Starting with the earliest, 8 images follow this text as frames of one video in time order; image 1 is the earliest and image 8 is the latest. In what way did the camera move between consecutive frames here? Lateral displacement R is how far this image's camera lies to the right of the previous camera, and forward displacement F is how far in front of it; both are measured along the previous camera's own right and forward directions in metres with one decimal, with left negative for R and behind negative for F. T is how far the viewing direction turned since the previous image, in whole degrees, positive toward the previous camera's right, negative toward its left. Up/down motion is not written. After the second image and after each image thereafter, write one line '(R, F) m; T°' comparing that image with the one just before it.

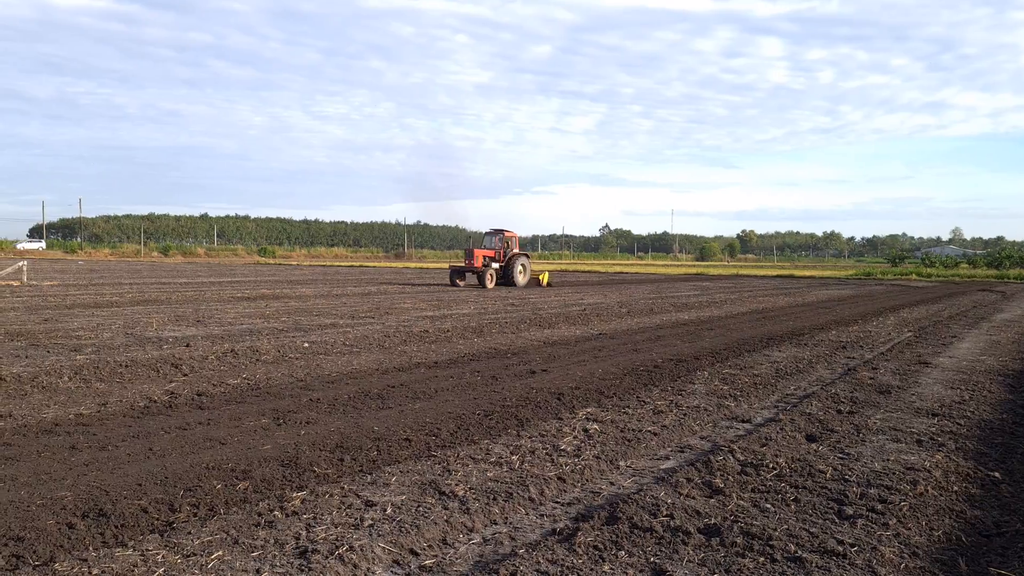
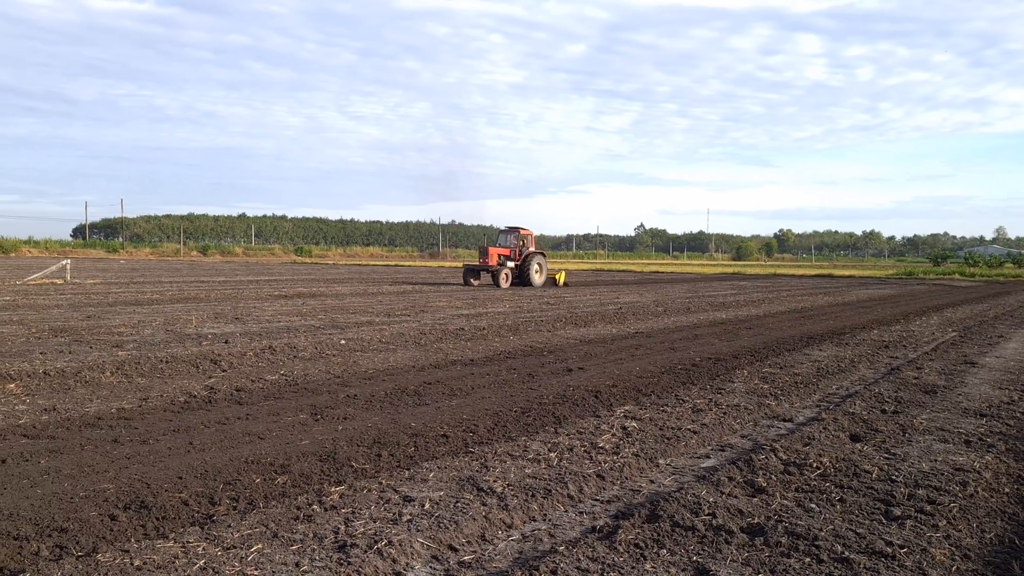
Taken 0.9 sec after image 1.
(0.0, 0.0) m; -2°
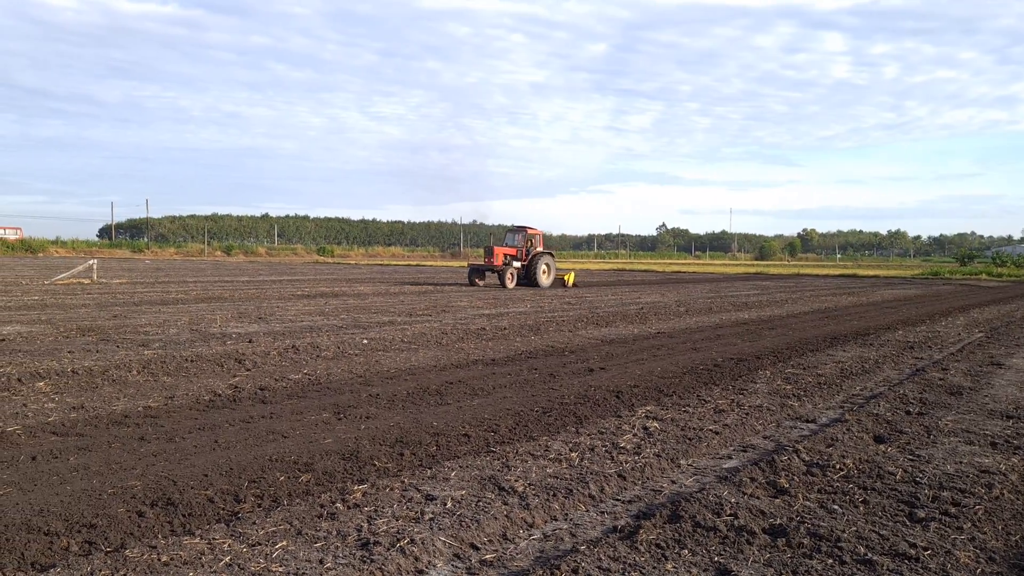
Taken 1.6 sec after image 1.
(0.0, 0.0) m; -1°
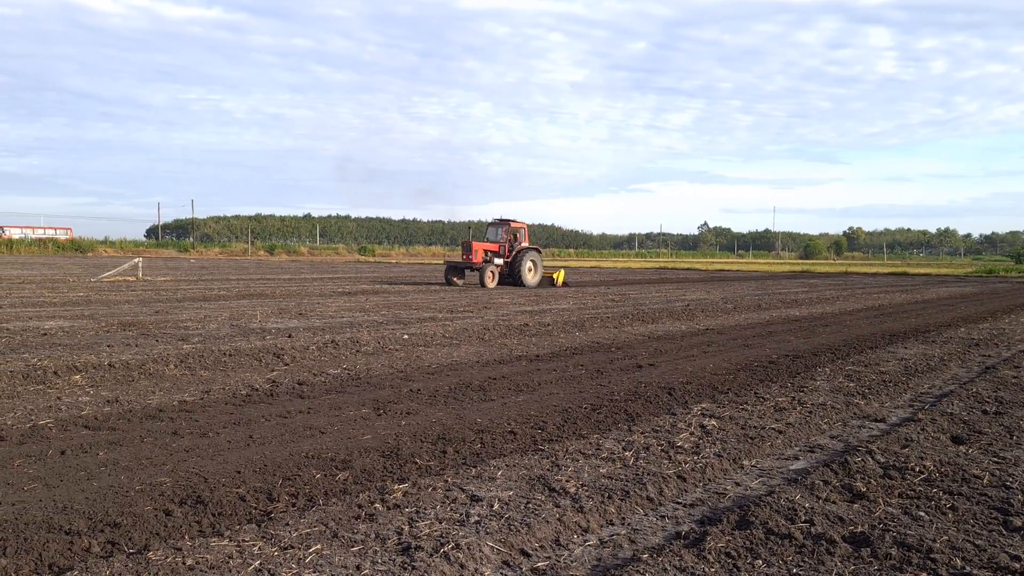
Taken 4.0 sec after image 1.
(-0.1, +0.4) m; -3°
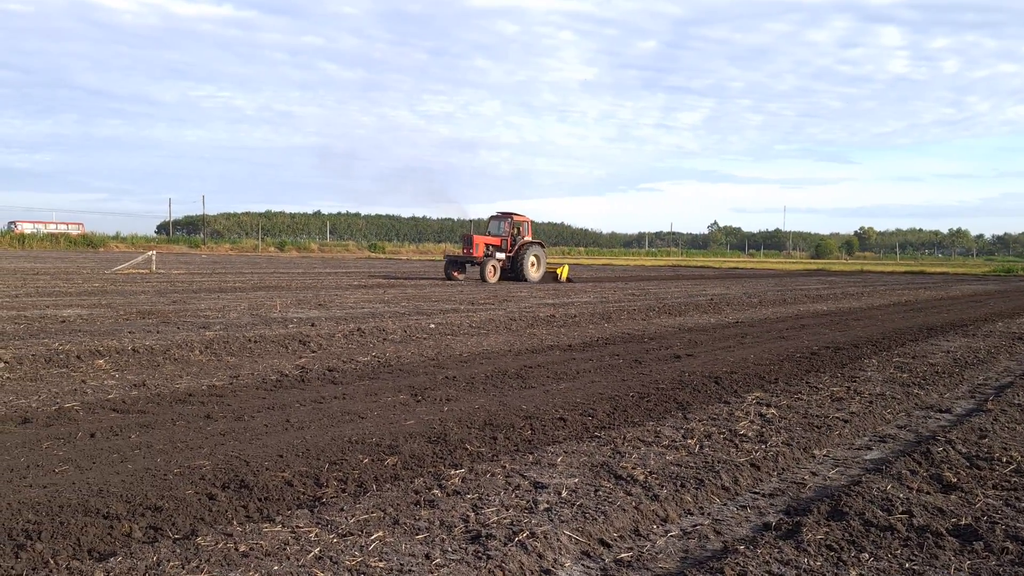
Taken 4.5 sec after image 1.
(-0.3, +0.3) m; -1°
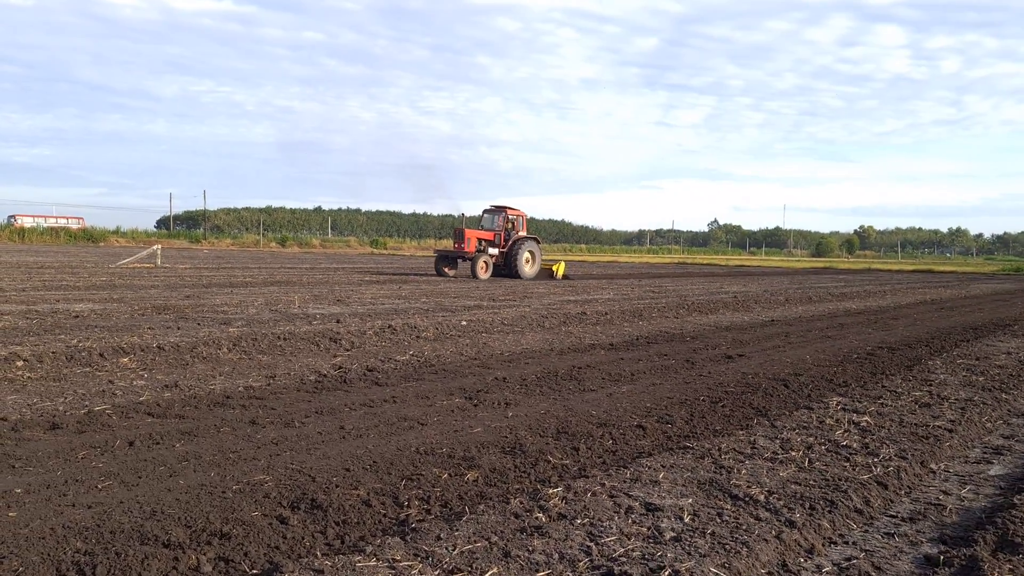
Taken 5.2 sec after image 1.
(-0.5, +0.5) m; 0°
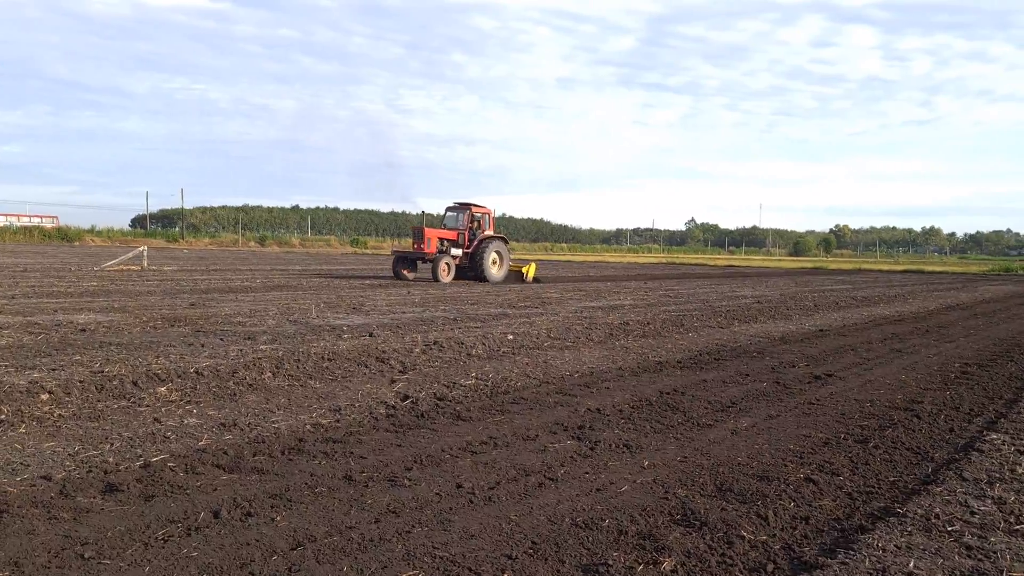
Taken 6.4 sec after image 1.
(-0.9, +0.9) m; +1°
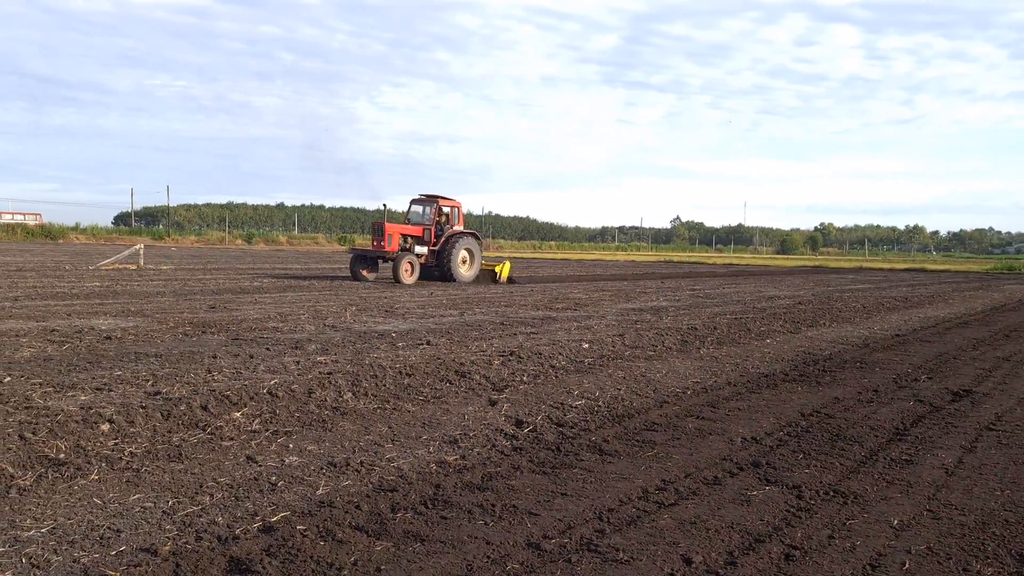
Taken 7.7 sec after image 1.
(-1.0, +1.0) m; +1°
